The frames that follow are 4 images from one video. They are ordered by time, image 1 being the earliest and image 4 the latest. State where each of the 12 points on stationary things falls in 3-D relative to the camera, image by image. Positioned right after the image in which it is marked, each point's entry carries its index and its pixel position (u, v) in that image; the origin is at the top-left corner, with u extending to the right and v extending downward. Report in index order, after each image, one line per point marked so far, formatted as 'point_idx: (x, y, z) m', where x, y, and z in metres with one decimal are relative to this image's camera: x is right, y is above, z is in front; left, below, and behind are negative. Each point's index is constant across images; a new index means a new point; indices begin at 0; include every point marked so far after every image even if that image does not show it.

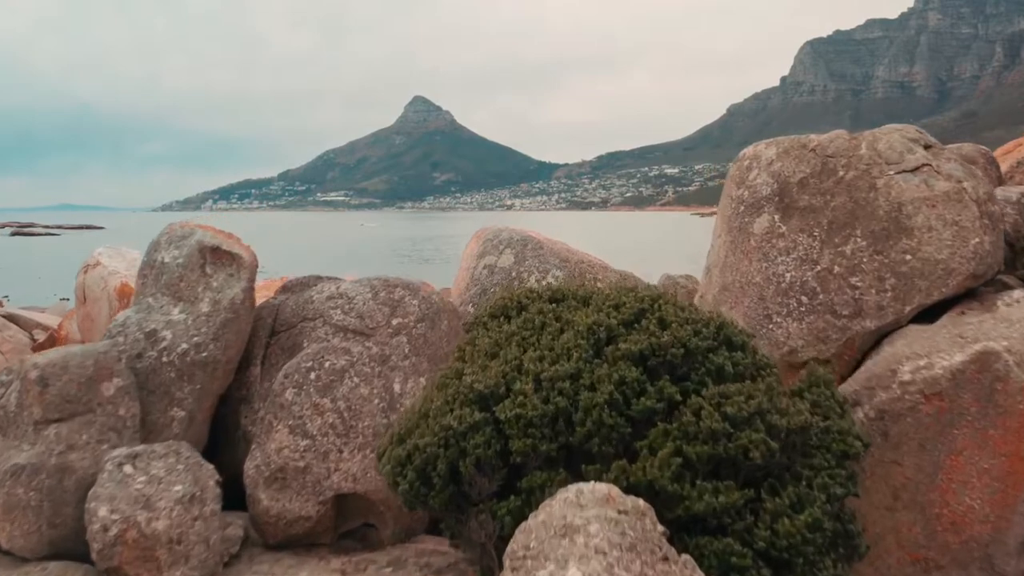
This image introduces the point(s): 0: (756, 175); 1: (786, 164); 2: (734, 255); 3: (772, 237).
0: (+1.1, +0.5, +6.9) m
1: (+1.2, +0.6, +6.8) m
2: (+1.0, +0.2, +6.8) m
3: (+1.1, +0.2, +6.6) m
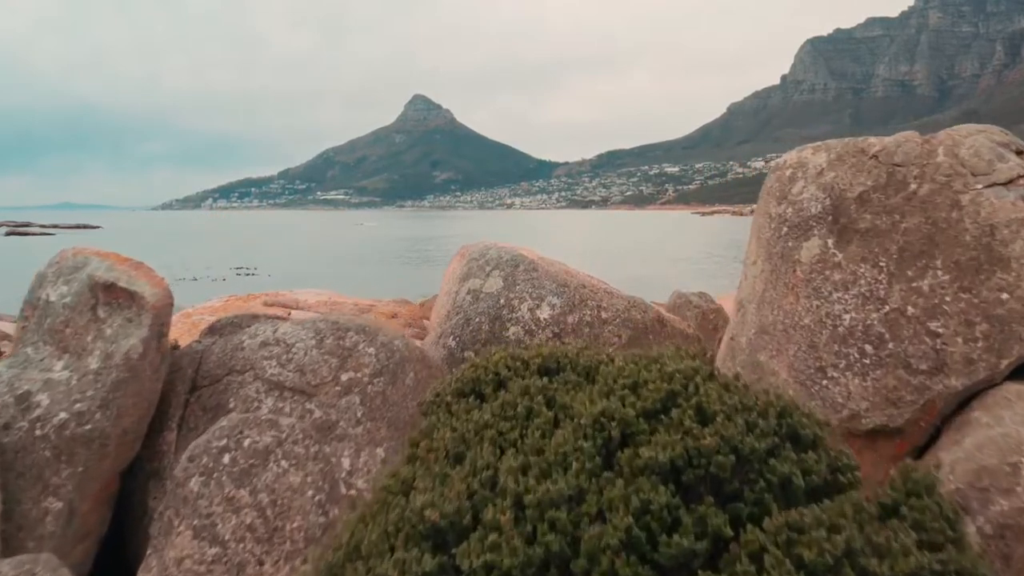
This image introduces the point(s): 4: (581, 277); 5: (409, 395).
0: (+1.1, +0.4, +5.5) m
1: (+1.2, +0.4, +5.4) m
2: (+1.0, 0.0, +5.4) m
3: (+1.1, +0.1, +5.2) m
4: (+0.4, +0.1, +7.9) m
5: (-0.4, -0.4, +5.1) m
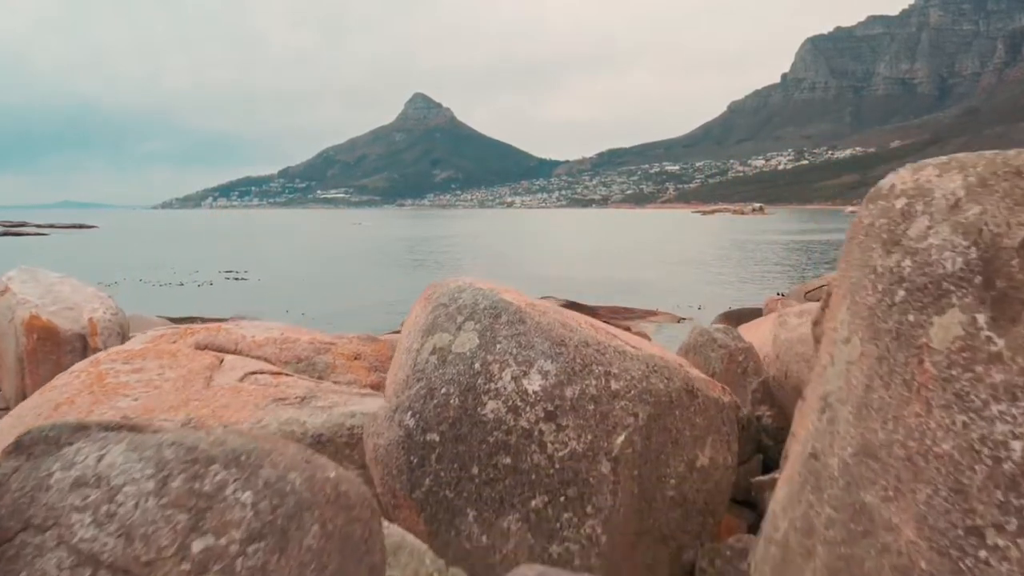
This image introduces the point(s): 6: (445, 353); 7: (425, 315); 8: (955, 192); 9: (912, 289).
0: (+1.0, +0.1, +3.6) m
1: (+1.1, +0.2, +3.5) m
2: (+0.9, -0.2, +3.5) m
3: (+1.0, -0.2, +3.3) m
4: (+0.3, -0.2, +6.0) m
5: (-0.4, -0.6, +3.2) m
6: (-0.3, -0.3, +5.9) m
7: (-0.4, -0.1, +6.4) m
8: (+1.0, +0.2, +3.6) m
9: (+0.9, 0.0, +3.6) m
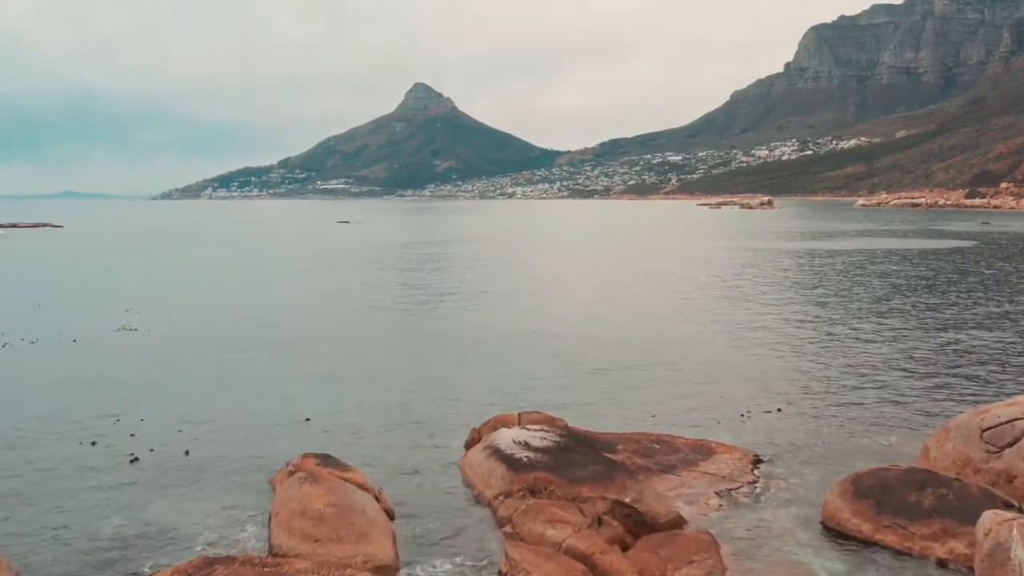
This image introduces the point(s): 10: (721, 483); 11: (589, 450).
0: (+0.3, -1.8, -11.2) m
1: (+0.4, -1.7, -11.3) m
2: (+0.2, -2.1, -11.3) m
3: (+0.3, -2.1, -11.5) m
4: (-0.4, -2.1, -8.8) m
5: (-1.1, -2.5, -11.6) m
6: (-0.9, -2.2, -8.8) m
7: (-1.0, -2.0, -8.4) m
8: (+0.4, -1.7, -11.2) m
9: (+0.3, -1.9, -11.2) m
10: (+2.7, -2.5, +19.8) m
11: (+1.0, -2.2, +19.8) m
